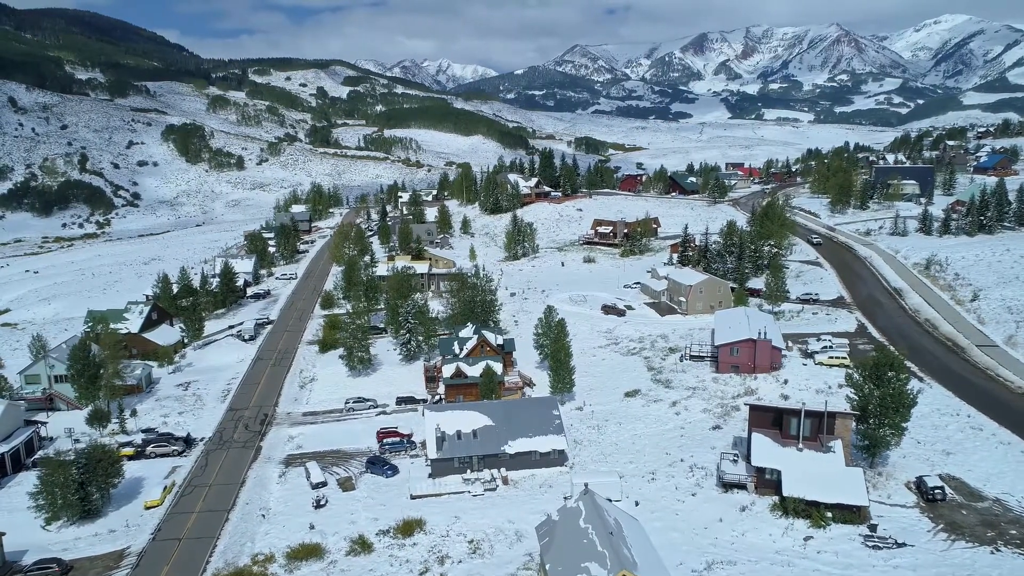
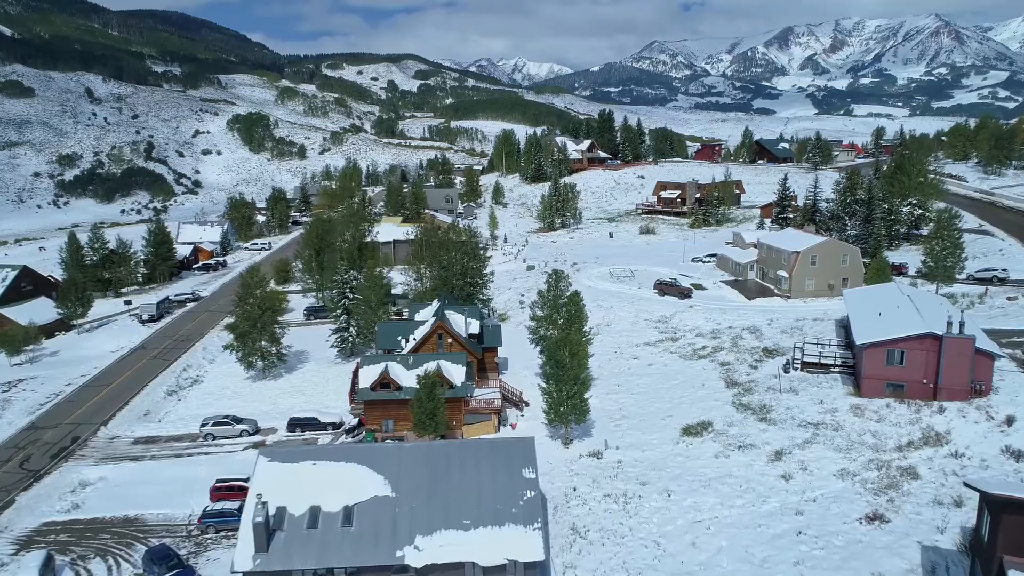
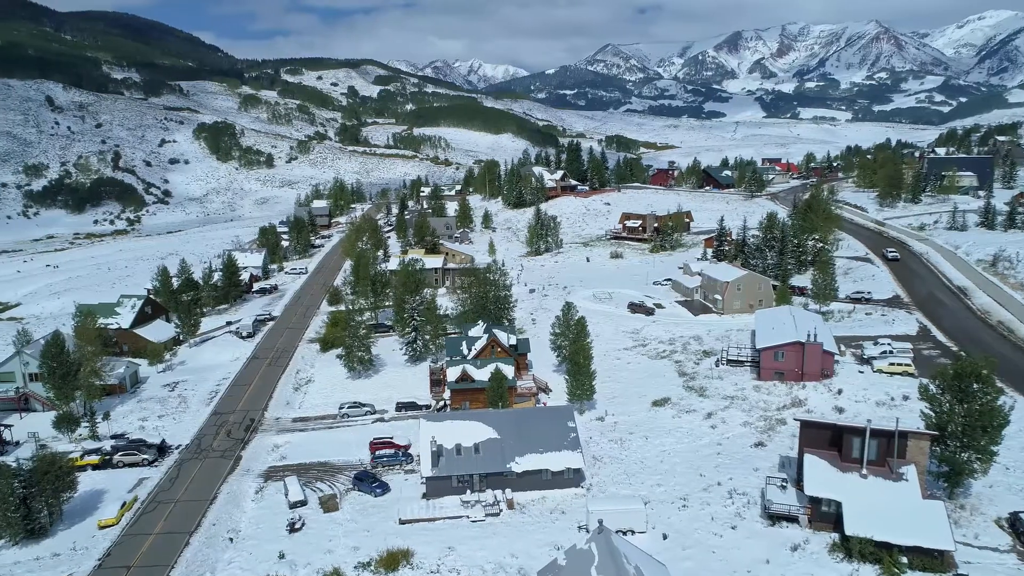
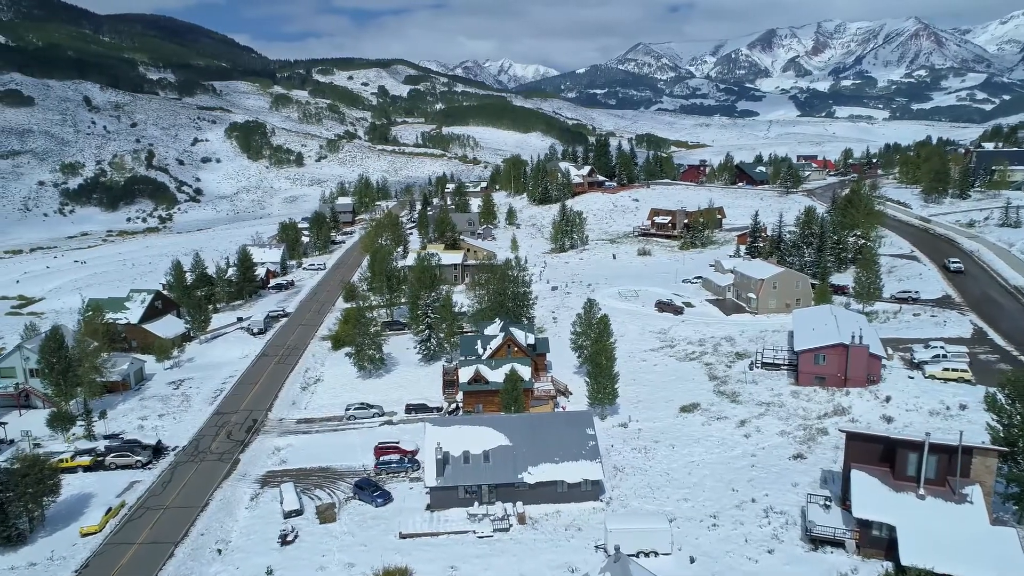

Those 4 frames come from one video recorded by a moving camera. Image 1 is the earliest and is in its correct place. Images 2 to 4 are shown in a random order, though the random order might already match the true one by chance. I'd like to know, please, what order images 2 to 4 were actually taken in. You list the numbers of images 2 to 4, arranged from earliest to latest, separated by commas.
3, 4, 2
